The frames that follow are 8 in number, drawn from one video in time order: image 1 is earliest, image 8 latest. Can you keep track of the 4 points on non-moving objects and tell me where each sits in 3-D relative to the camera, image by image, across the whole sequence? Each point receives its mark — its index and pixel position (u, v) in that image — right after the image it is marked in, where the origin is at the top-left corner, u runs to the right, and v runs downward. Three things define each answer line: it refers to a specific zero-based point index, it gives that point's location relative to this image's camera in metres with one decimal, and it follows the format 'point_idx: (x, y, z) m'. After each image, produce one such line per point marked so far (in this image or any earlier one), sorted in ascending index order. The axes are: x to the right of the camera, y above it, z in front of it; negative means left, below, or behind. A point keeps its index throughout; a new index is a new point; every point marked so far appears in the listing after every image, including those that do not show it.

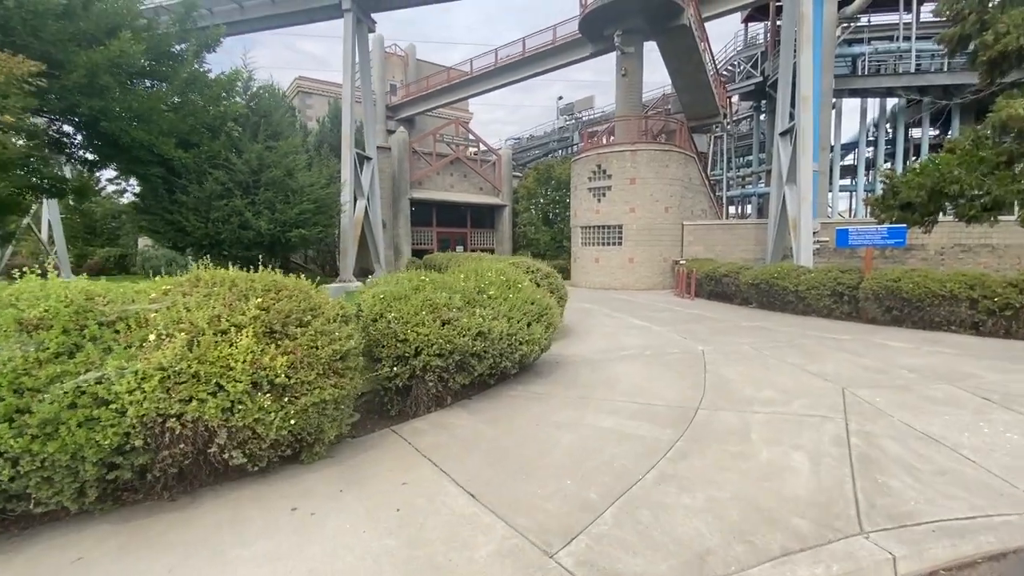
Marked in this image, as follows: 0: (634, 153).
0: (+4.1, +4.5, +16.6) m
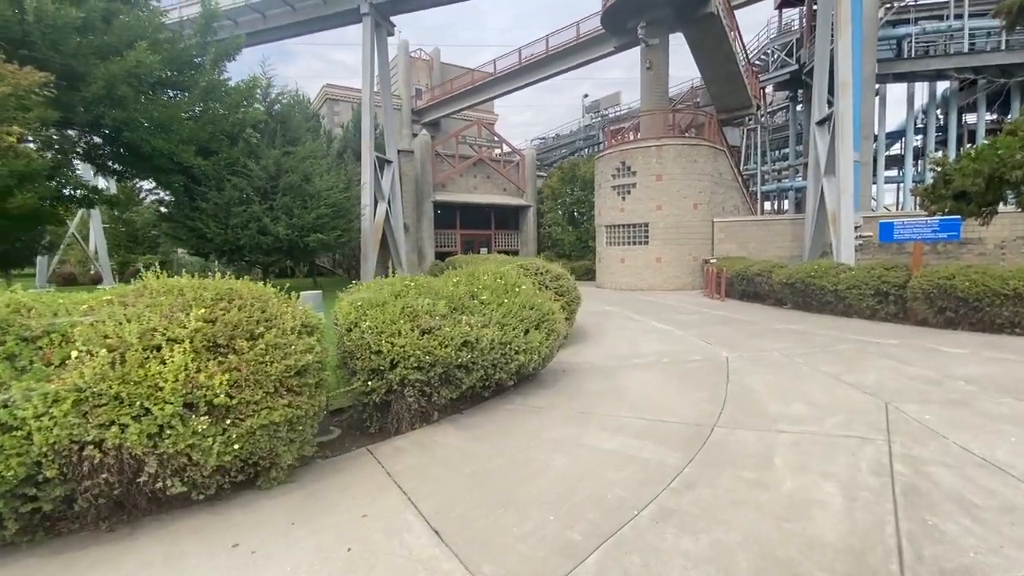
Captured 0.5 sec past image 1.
0: (+4.8, +4.5, +16.0) m
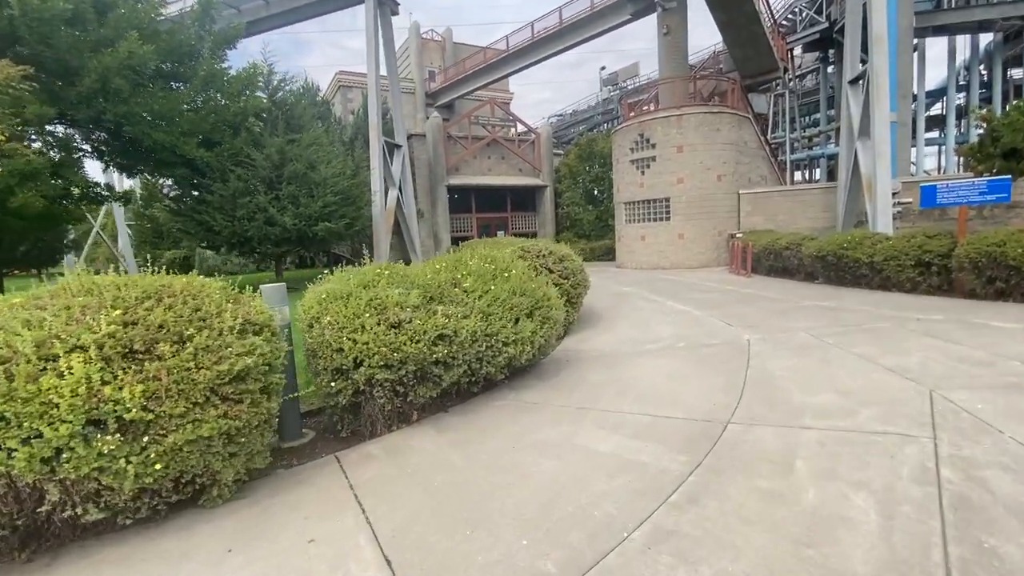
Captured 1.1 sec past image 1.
0: (+5.2, +5.2, +15.1) m
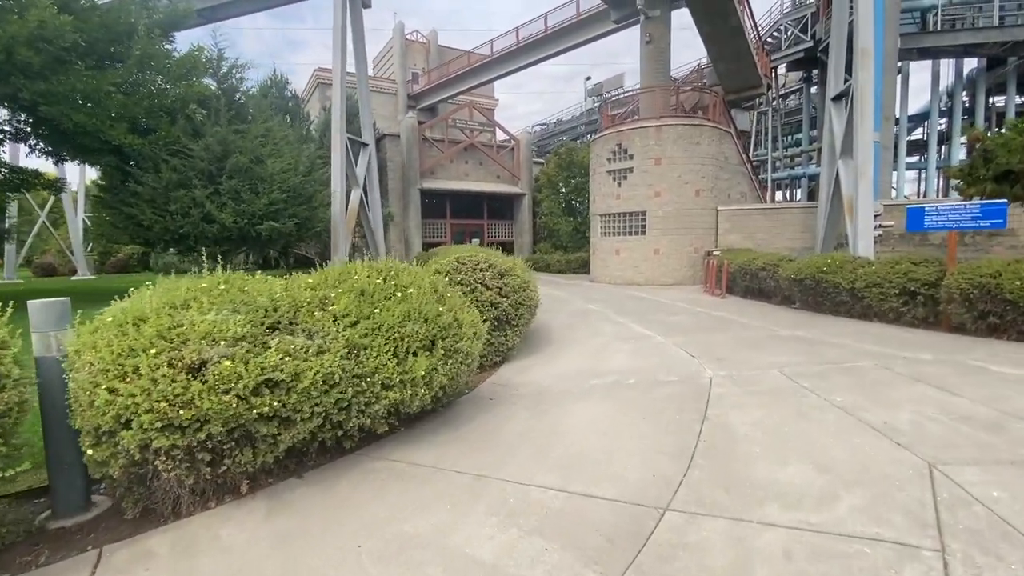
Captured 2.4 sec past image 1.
0: (+4.3, +4.7, +14.5) m
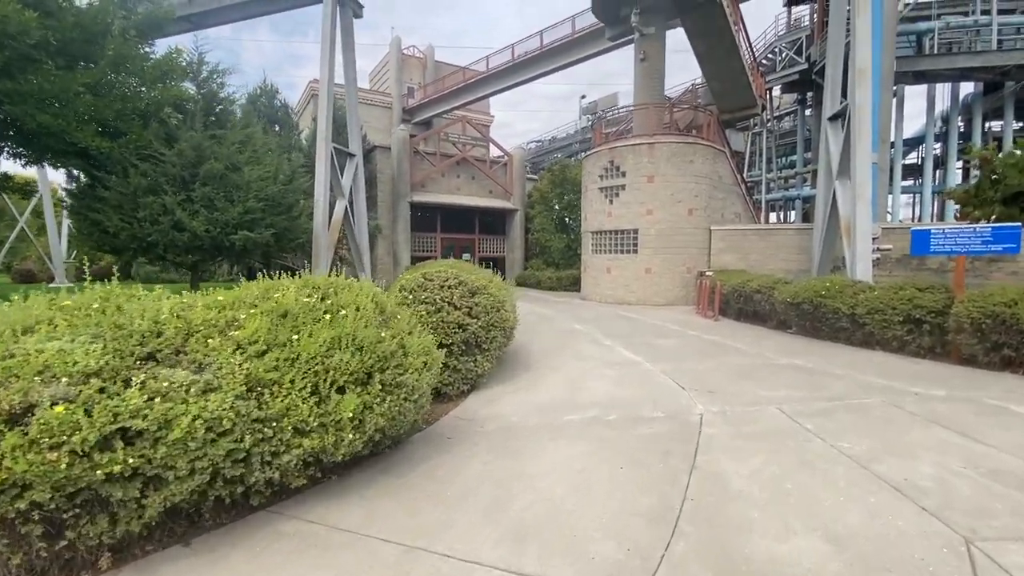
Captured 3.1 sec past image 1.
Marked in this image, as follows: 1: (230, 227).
0: (+4.1, +4.1, +14.3) m
1: (-5.9, +1.3, +10.3) m
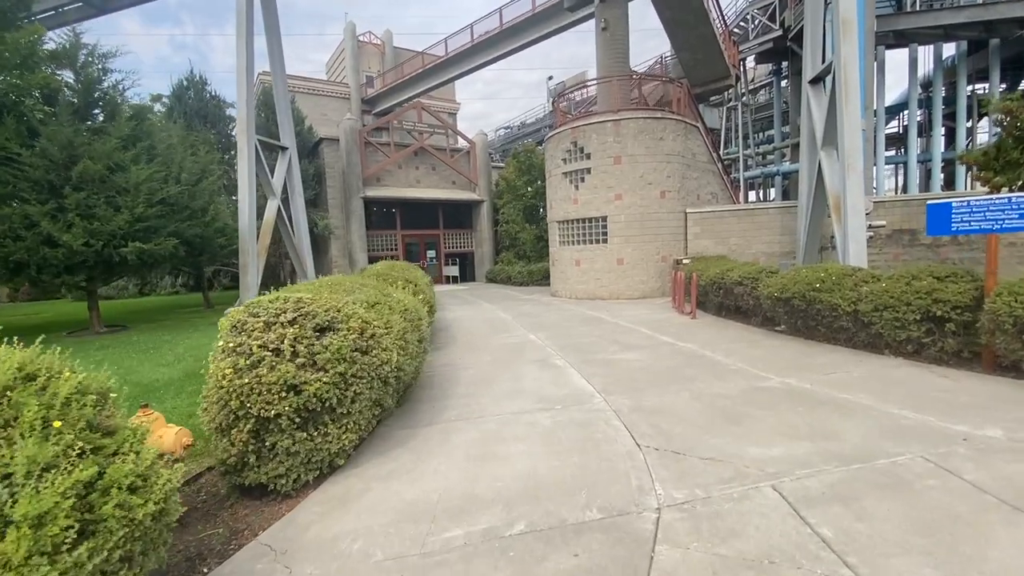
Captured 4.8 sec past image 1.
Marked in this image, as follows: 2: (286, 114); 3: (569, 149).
0: (+2.7, +4.3, +12.8) m
1: (-7.0, +0.9, +8.7) m
2: (-6.2, +4.8, +13.6) m
3: (+1.6, +3.9, +13.8) m
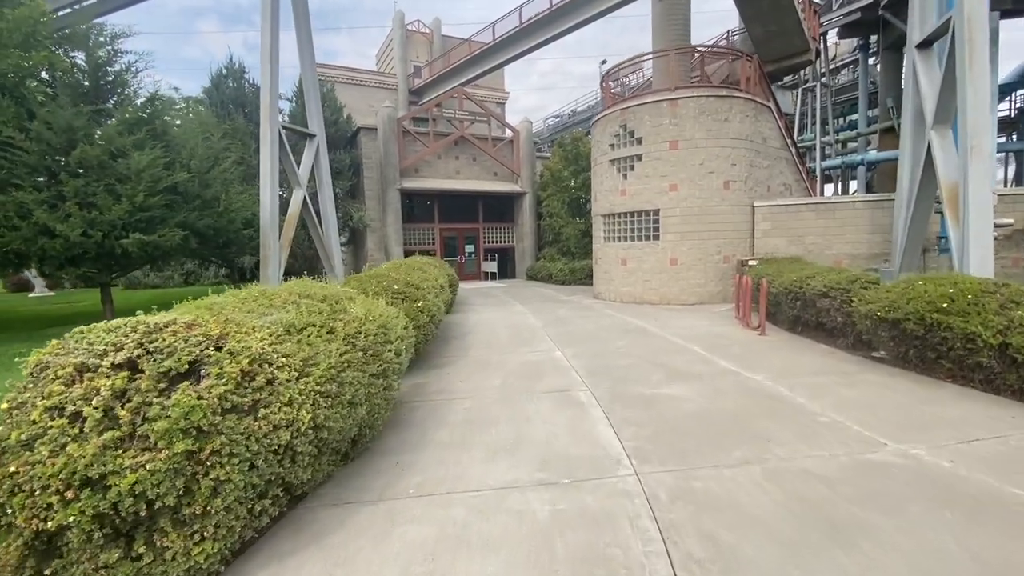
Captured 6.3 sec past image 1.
0: (+3.7, +4.2, +11.2) m
1: (-6.5, +1.0, +8.1) m
2: (-5.2, +4.9, +12.9) m
3: (+2.6, +3.9, +12.3) m
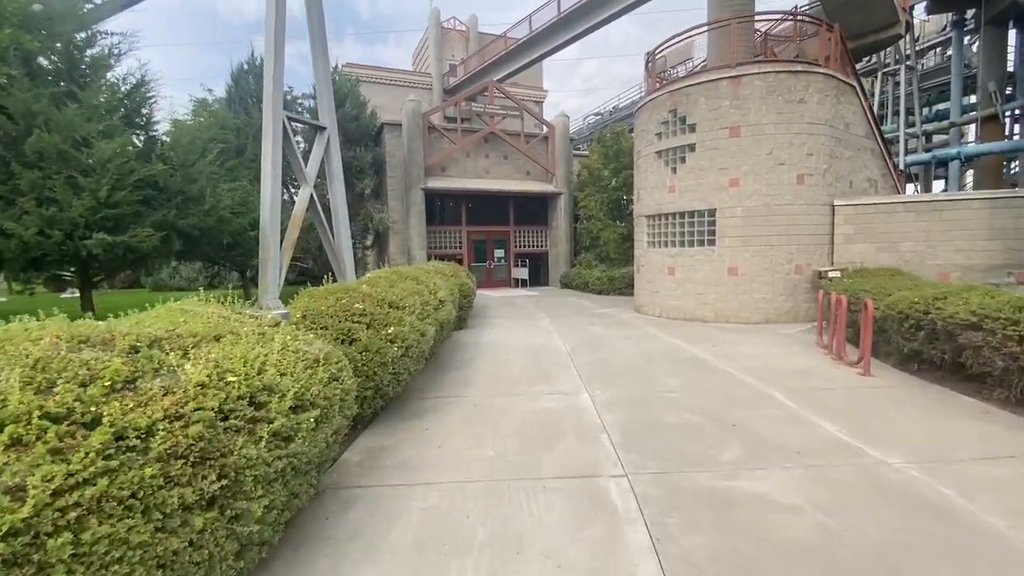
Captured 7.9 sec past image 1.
0: (+4.2, +3.9, +9.3) m
1: (-6.2, +0.9, +7.1) m
2: (-4.4, +4.8, +11.8) m
3: (+3.3, +3.6, +10.5) m
